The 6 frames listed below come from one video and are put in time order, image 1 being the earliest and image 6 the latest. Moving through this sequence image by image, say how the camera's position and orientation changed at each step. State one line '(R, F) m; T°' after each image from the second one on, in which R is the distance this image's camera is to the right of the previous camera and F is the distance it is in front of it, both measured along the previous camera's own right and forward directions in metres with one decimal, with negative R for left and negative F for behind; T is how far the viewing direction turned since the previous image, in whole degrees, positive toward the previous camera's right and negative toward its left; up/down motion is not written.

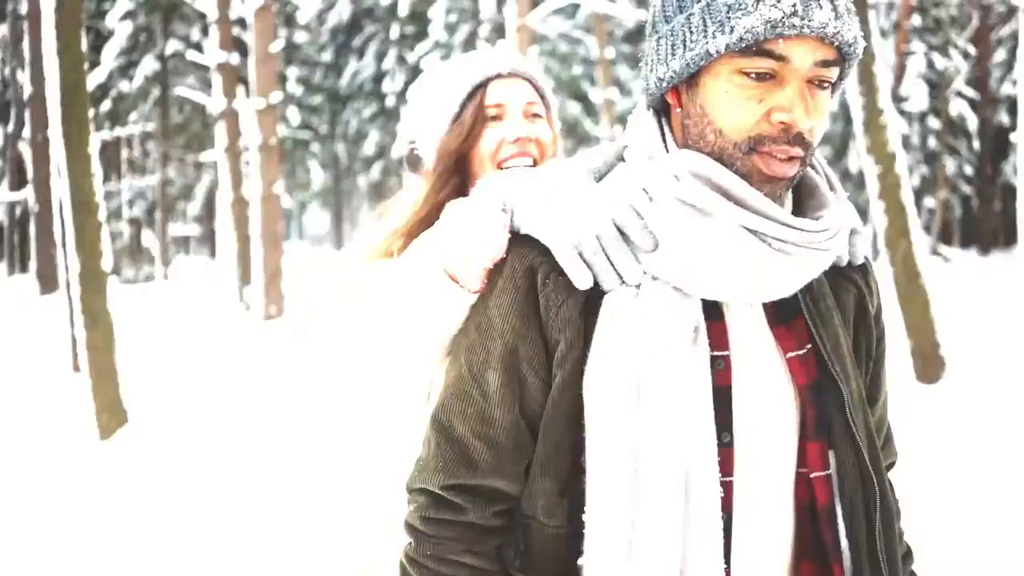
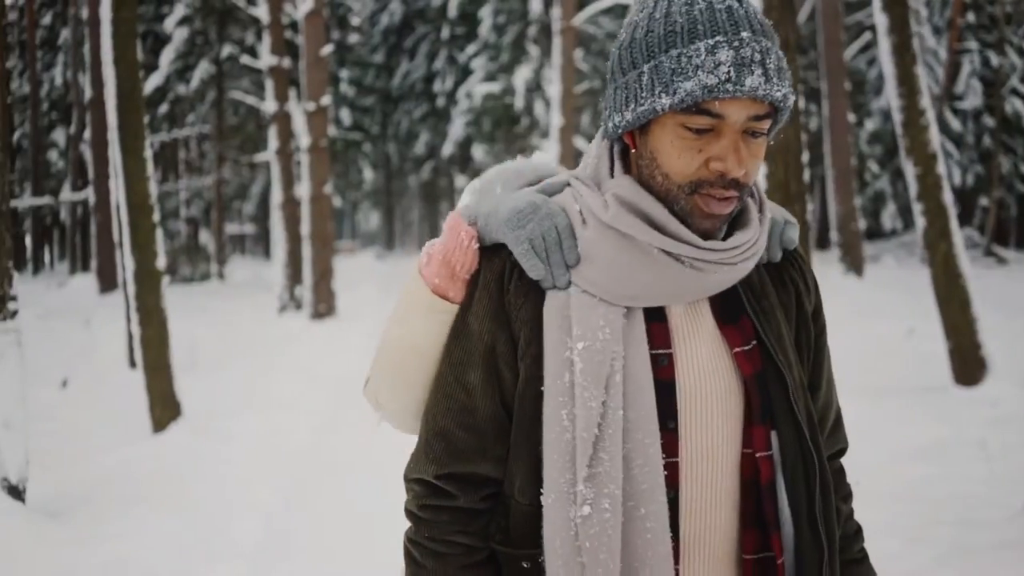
(+0.1, -0.2) m; -3°
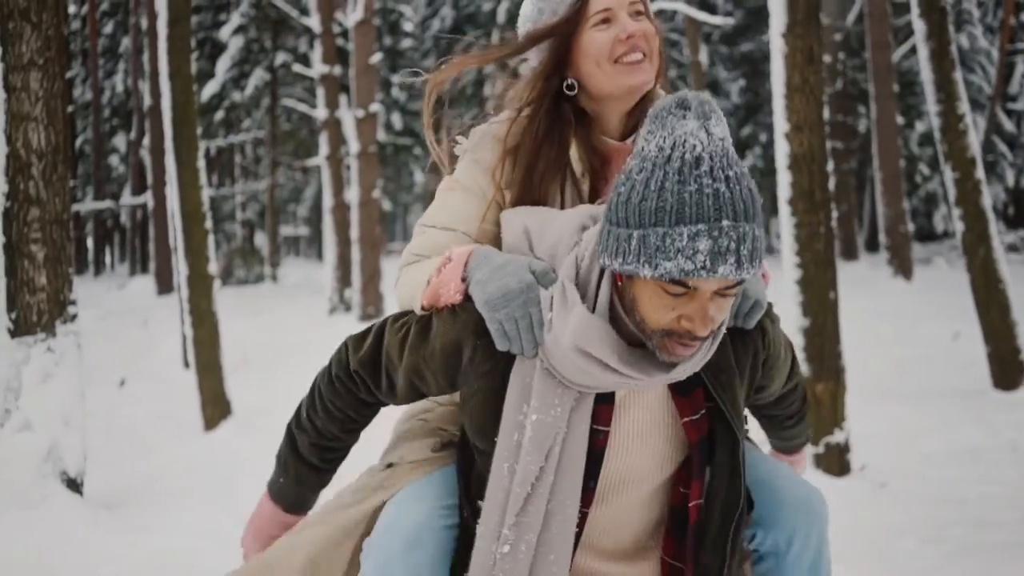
(+0.1, -0.2) m; -3°
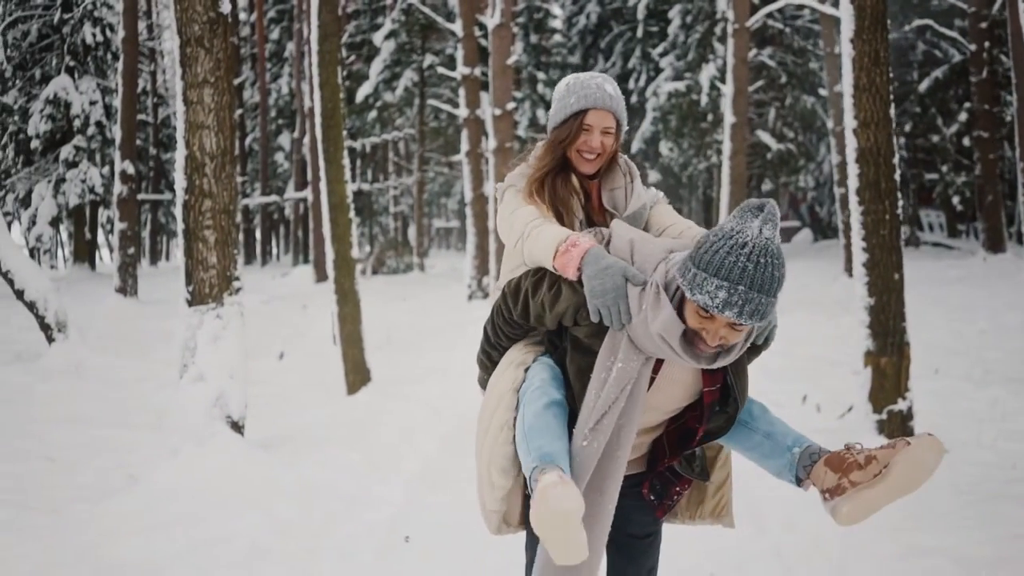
(+0.4, -0.9) m; -8°
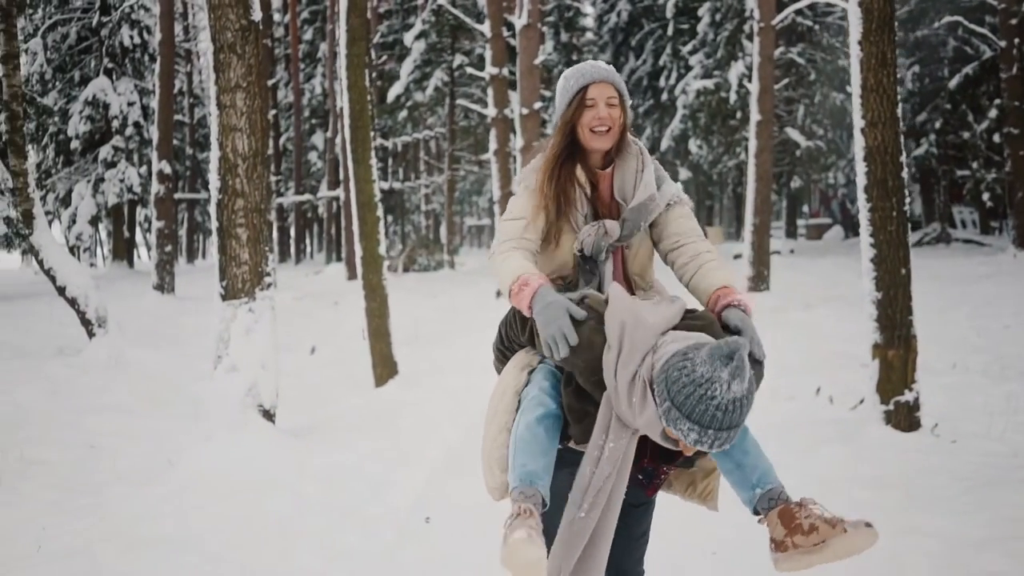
(+0.1, -0.3) m; -2°
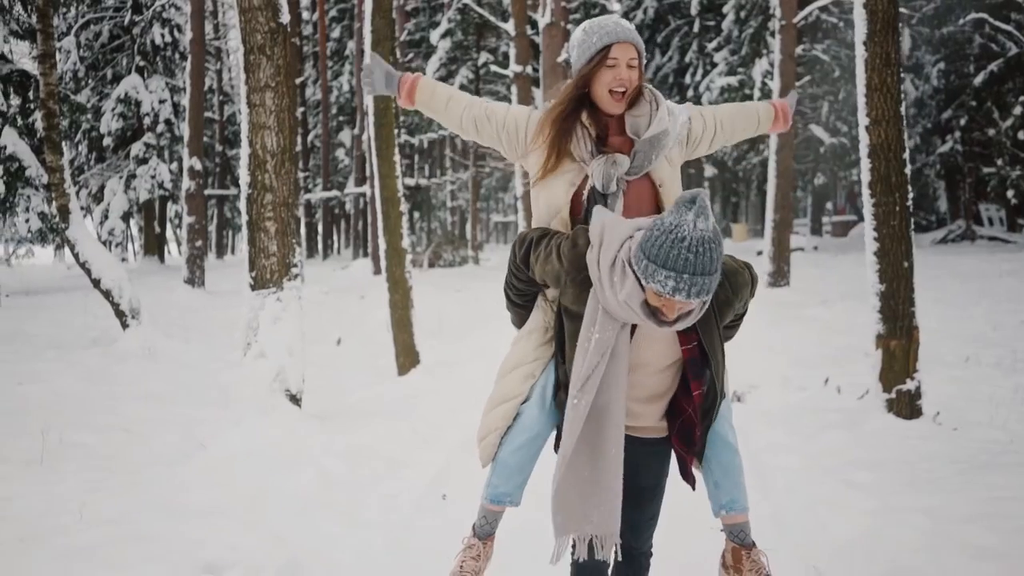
(+0.1, -0.3) m; -1°
